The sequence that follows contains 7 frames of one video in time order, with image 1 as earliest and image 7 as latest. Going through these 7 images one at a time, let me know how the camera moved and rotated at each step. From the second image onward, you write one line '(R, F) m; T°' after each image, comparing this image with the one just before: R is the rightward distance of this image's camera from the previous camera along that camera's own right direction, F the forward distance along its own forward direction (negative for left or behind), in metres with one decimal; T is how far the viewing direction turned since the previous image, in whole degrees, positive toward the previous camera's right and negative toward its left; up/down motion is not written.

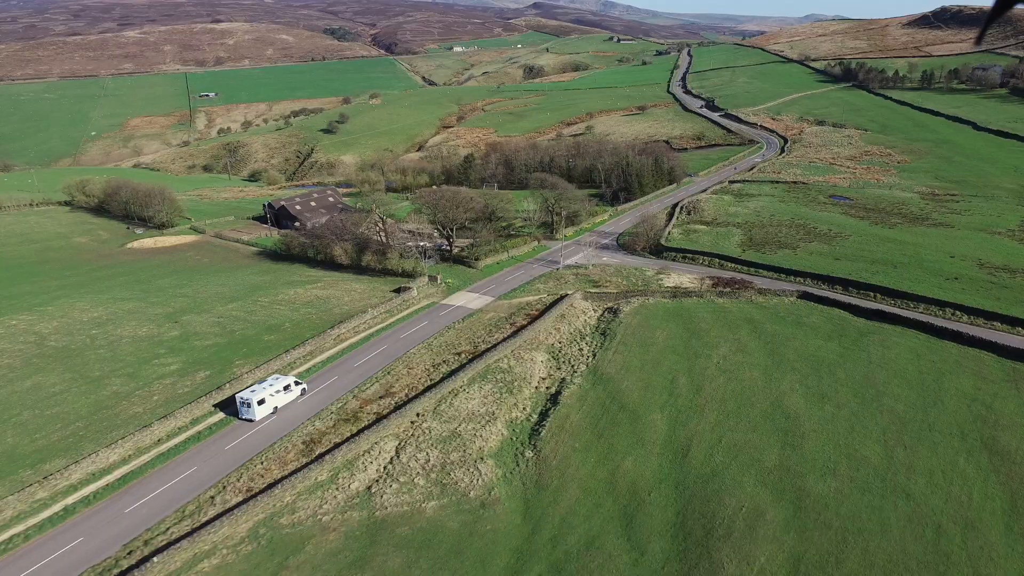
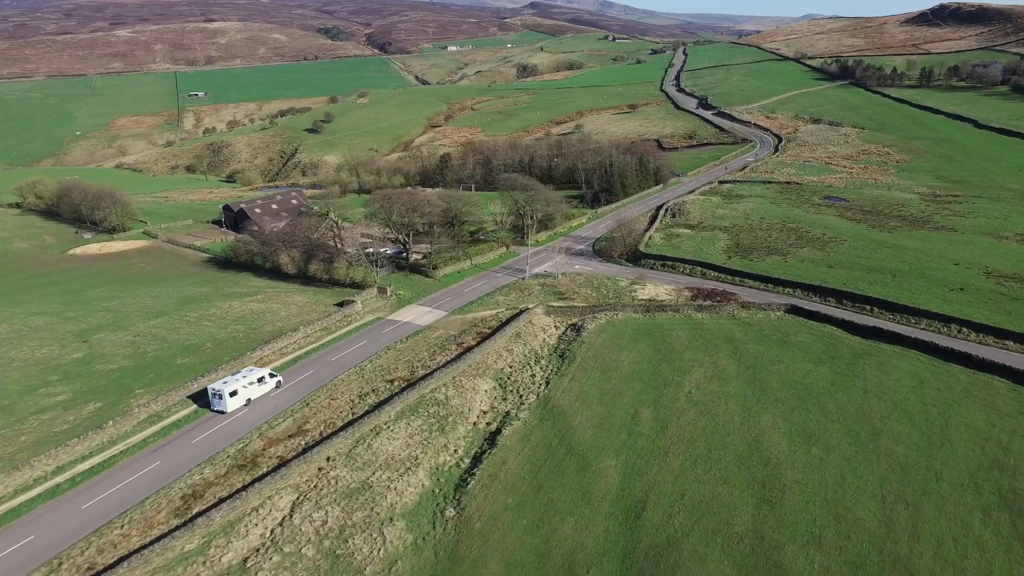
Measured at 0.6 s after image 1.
(+3.2, +5.2) m; 0°
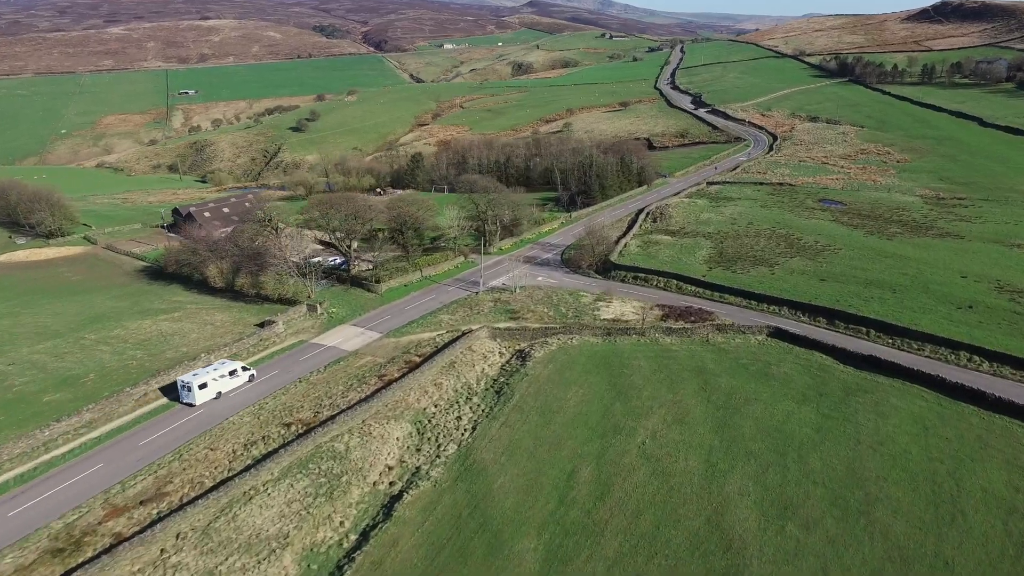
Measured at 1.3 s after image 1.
(+3.7, +5.8) m; 0°
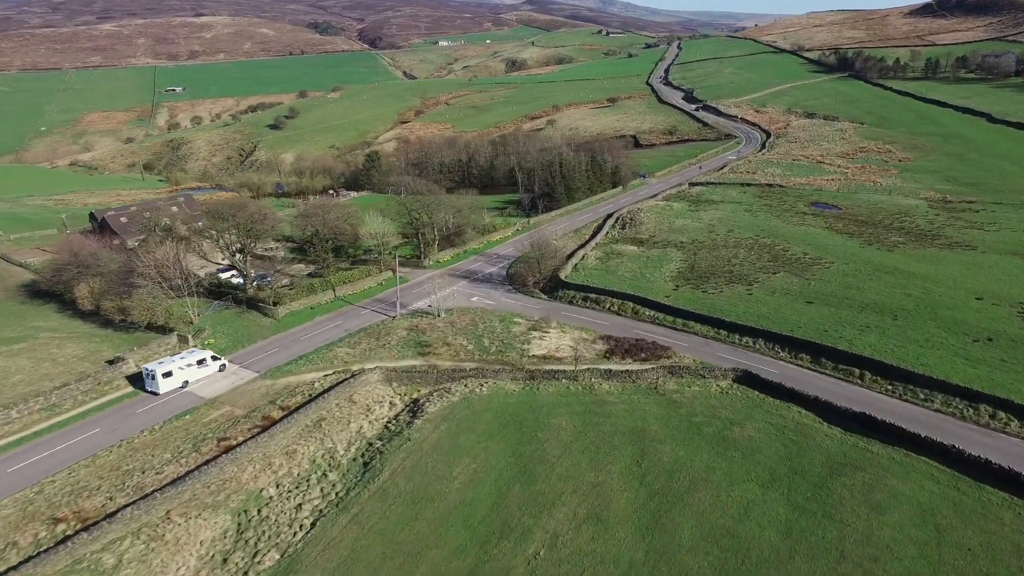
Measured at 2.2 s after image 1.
(+5.0, +7.9) m; 0°
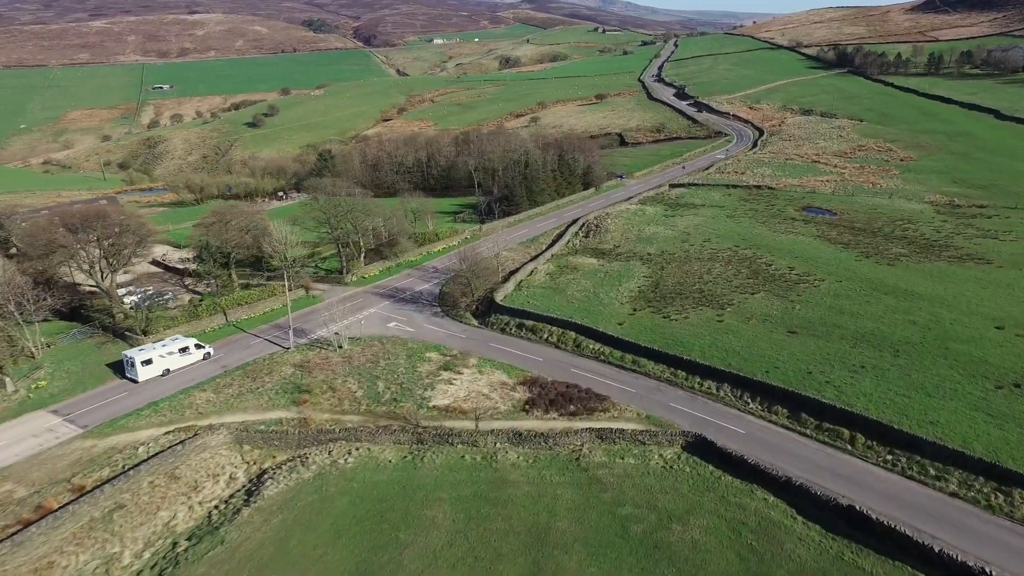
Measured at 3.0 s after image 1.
(+4.4, +7.1) m; 0°
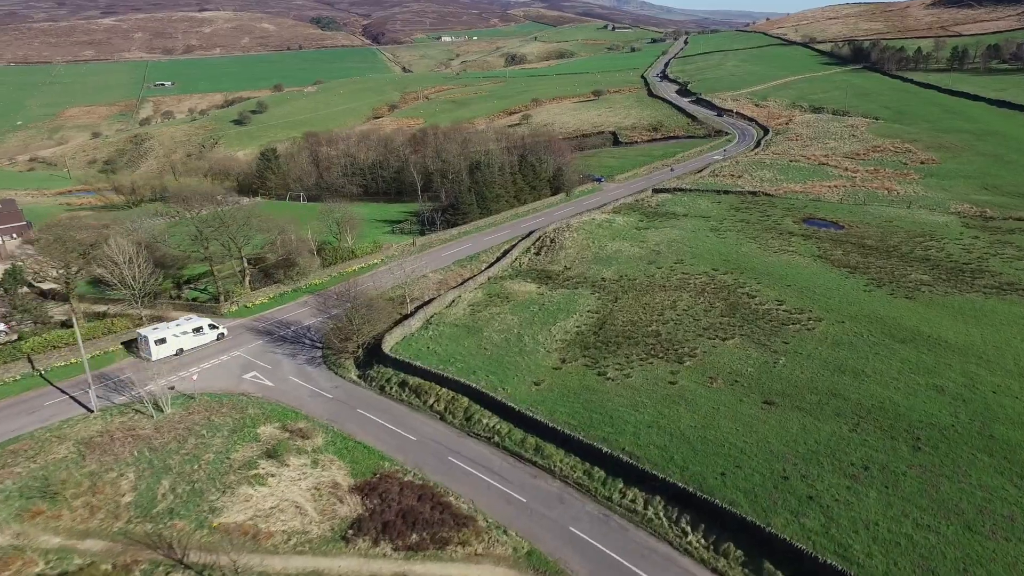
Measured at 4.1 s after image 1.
(+5.3, +8.7) m; -1°
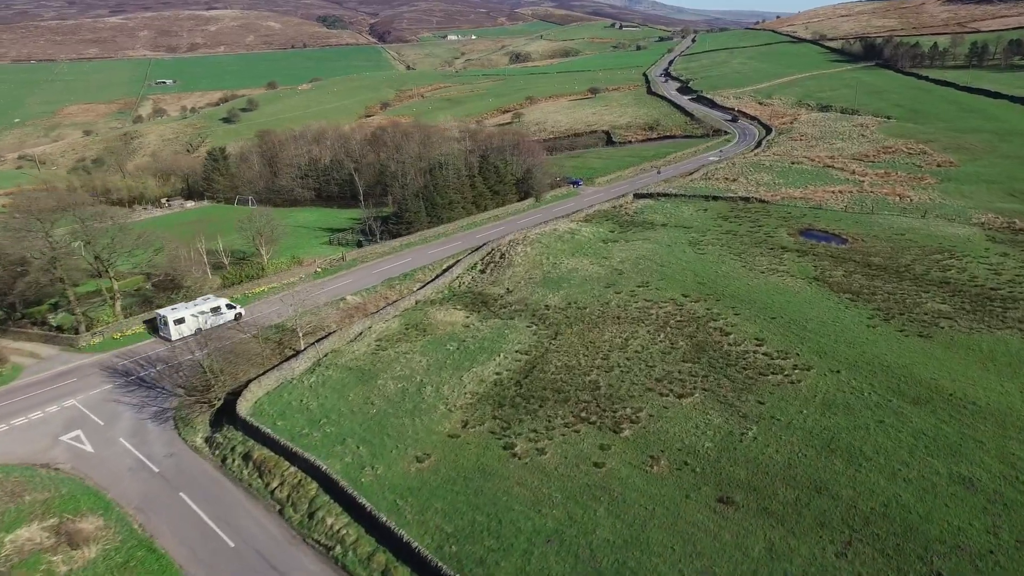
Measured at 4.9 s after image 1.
(+4.0, +6.3) m; -1°
